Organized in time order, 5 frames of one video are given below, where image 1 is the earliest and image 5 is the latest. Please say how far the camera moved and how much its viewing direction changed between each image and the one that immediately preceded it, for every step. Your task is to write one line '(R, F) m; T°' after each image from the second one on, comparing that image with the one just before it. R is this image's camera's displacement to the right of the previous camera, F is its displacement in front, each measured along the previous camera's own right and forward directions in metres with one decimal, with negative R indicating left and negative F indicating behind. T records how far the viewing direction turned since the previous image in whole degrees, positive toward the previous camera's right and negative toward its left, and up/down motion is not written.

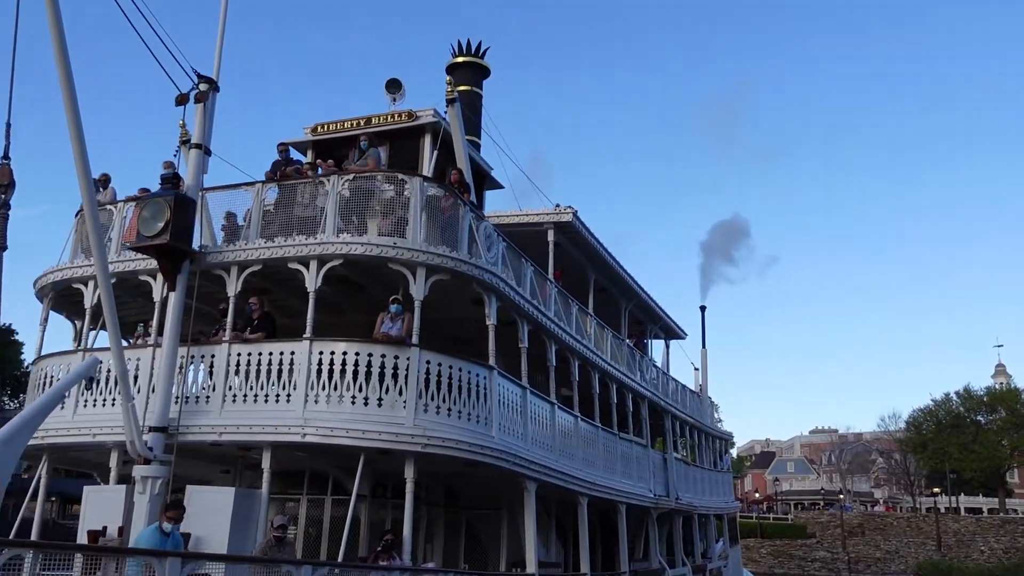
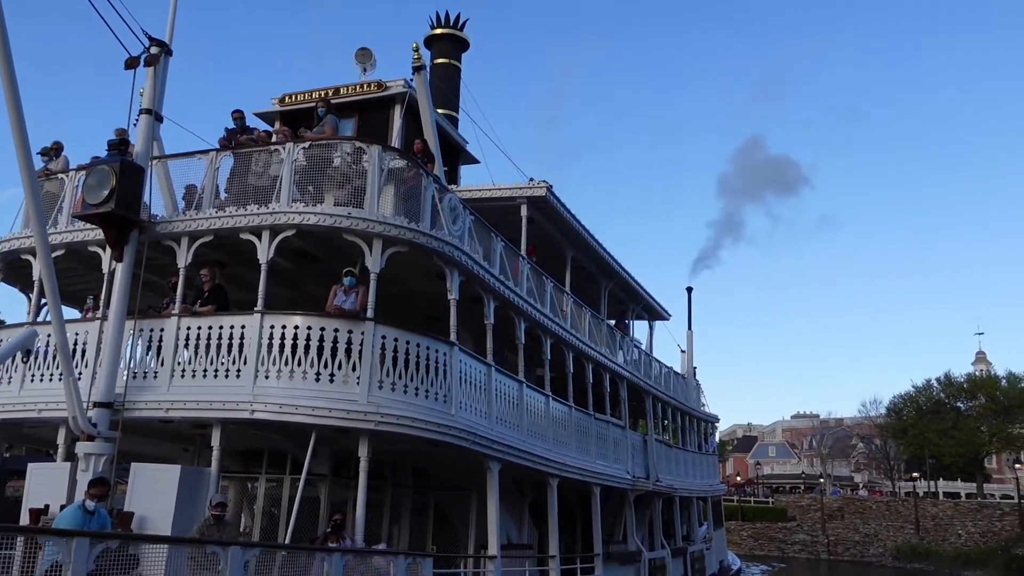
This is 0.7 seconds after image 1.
(+0.3, +0.4) m; +1°
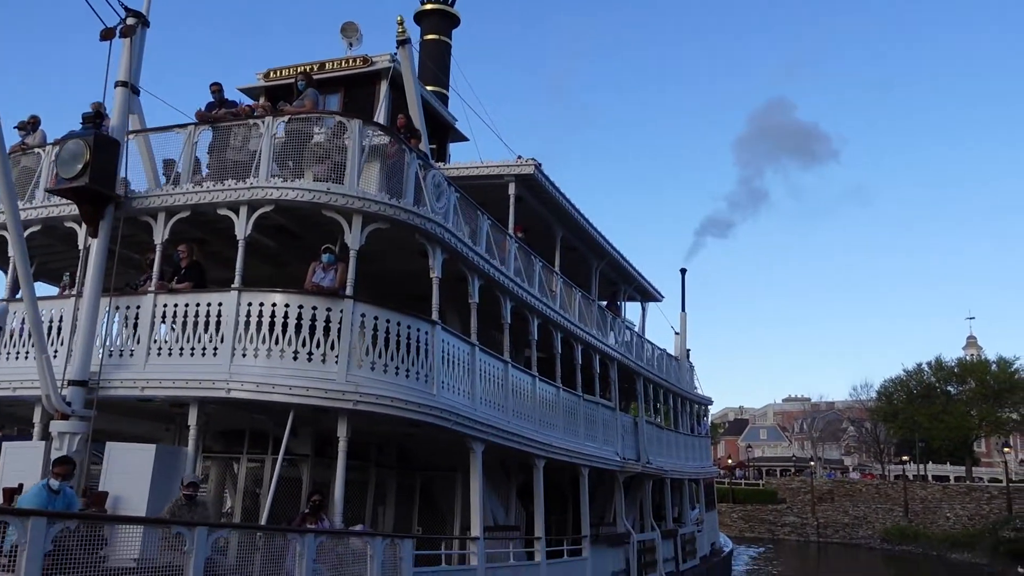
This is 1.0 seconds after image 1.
(+0.1, +0.2) m; 0°
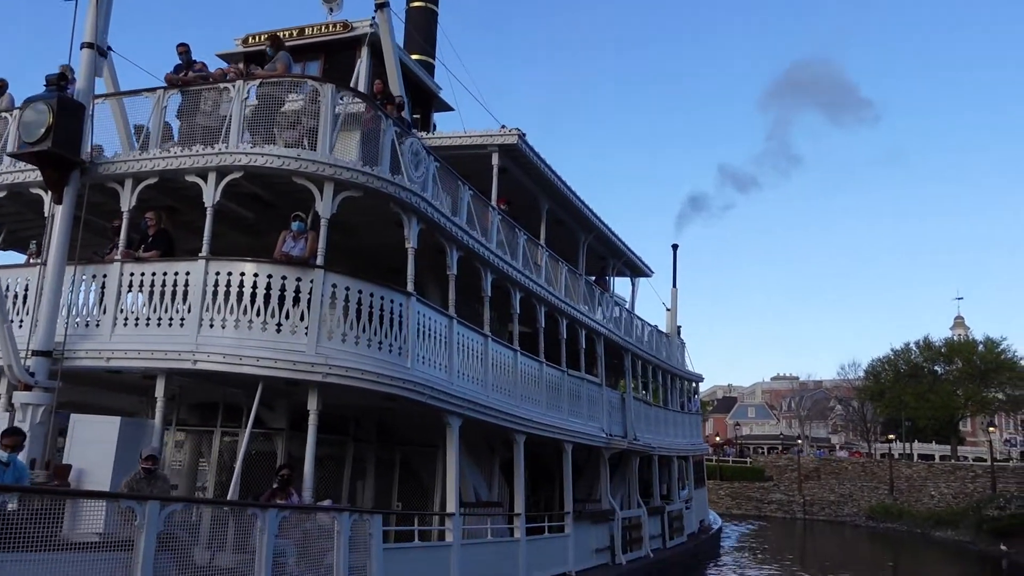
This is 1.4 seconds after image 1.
(+0.2, +0.3) m; +1°
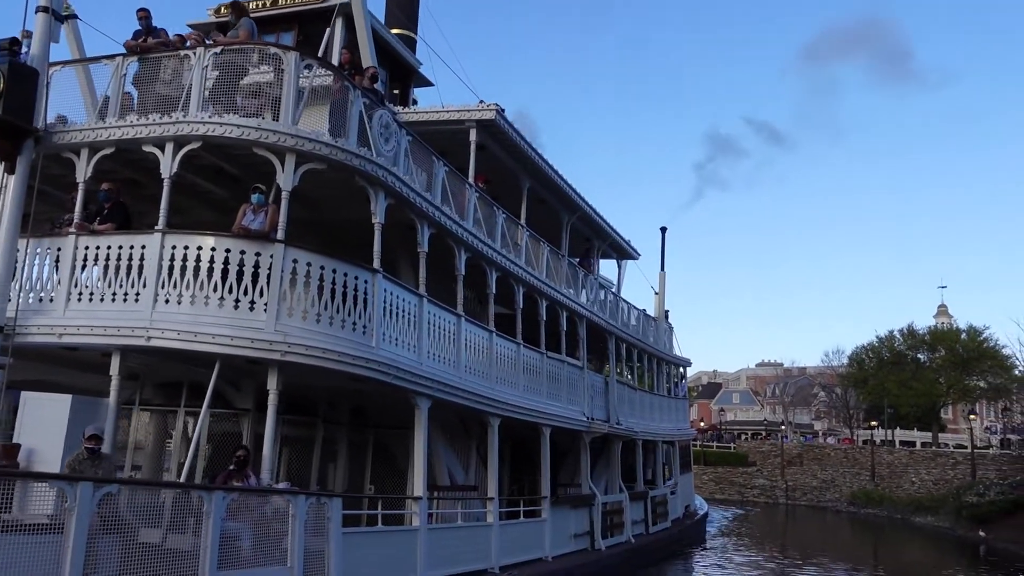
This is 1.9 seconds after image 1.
(+0.2, +0.3) m; +1°
